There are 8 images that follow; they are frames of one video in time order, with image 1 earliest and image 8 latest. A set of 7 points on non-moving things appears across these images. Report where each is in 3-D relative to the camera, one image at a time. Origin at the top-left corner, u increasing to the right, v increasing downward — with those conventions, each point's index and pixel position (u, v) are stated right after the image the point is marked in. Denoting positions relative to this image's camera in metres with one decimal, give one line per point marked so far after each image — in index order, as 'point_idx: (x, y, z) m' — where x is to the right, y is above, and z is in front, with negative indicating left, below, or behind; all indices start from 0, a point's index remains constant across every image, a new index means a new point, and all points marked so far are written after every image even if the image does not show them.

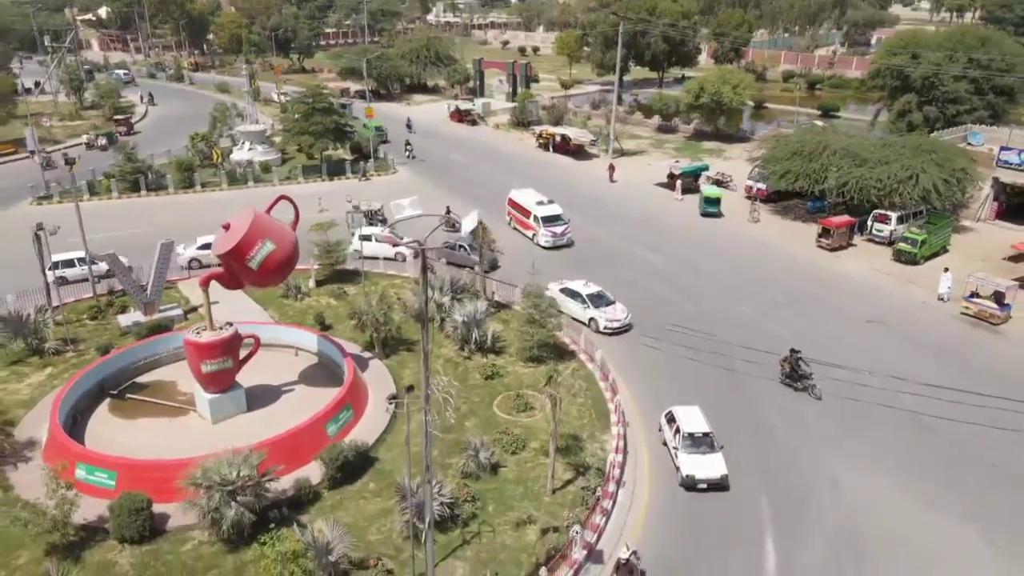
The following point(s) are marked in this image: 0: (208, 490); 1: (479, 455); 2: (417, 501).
0: (-4.5, -3.0, +14.7) m
1: (-0.6, -2.9, +17.2) m
2: (-1.4, -3.3, +15.1) m
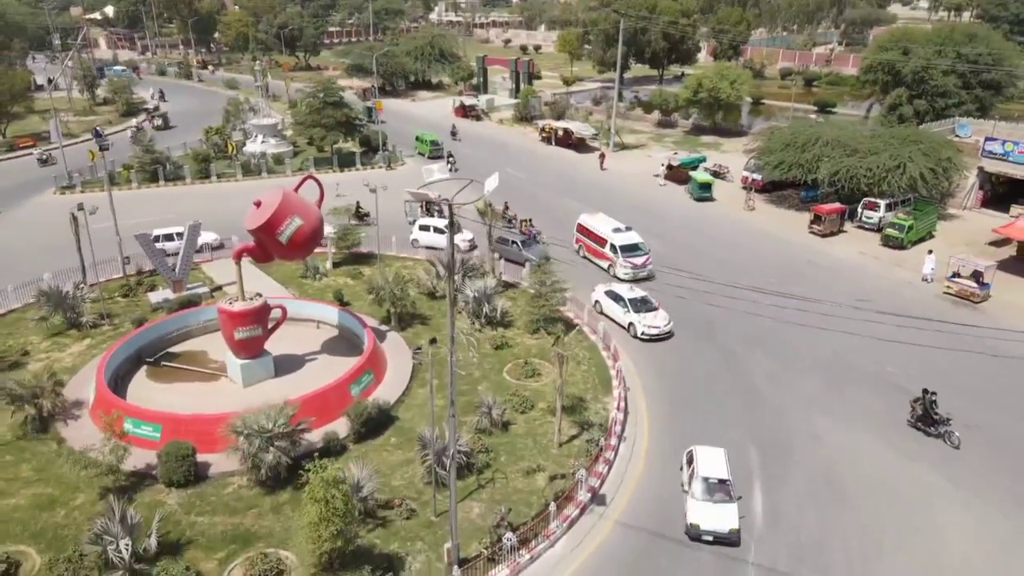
0: (-4.4, -2.5, +16.2) m
1: (-0.4, -2.3, +18.7) m
2: (-1.2, -2.7, +16.6) m
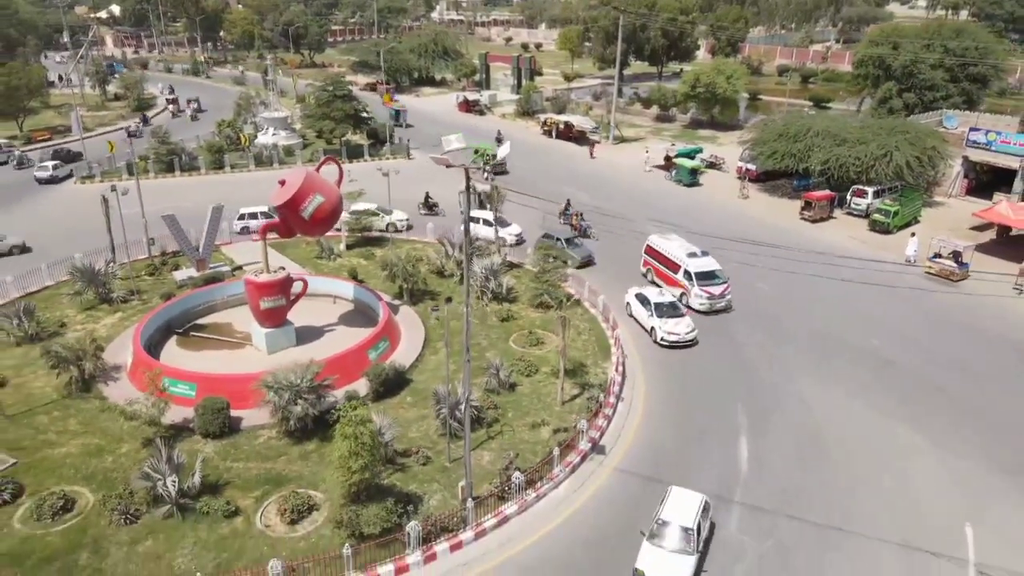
0: (-4.2, -1.9, +17.8) m
1: (-0.2, -1.7, +20.3) m
2: (-1.1, -2.1, +18.1) m
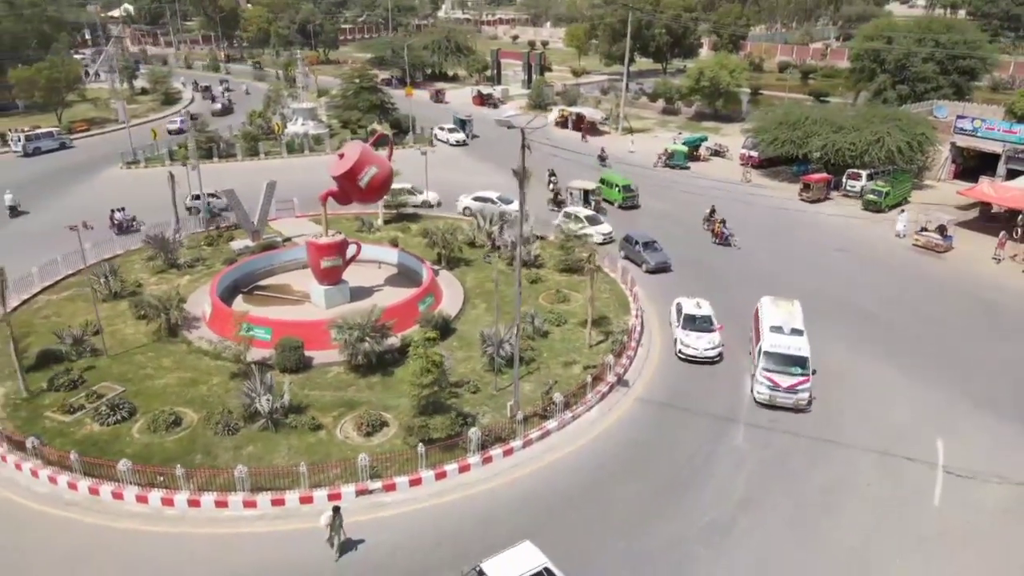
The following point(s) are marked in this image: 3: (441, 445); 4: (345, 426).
0: (-3.5, -0.9, +20.6) m
1: (+0.5, -0.8, +23.1) m
2: (-0.3, -1.2, +21.0) m
3: (-1.3, -2.8, +17.5) m
4: (-3.1, -2.6, +18.5) m
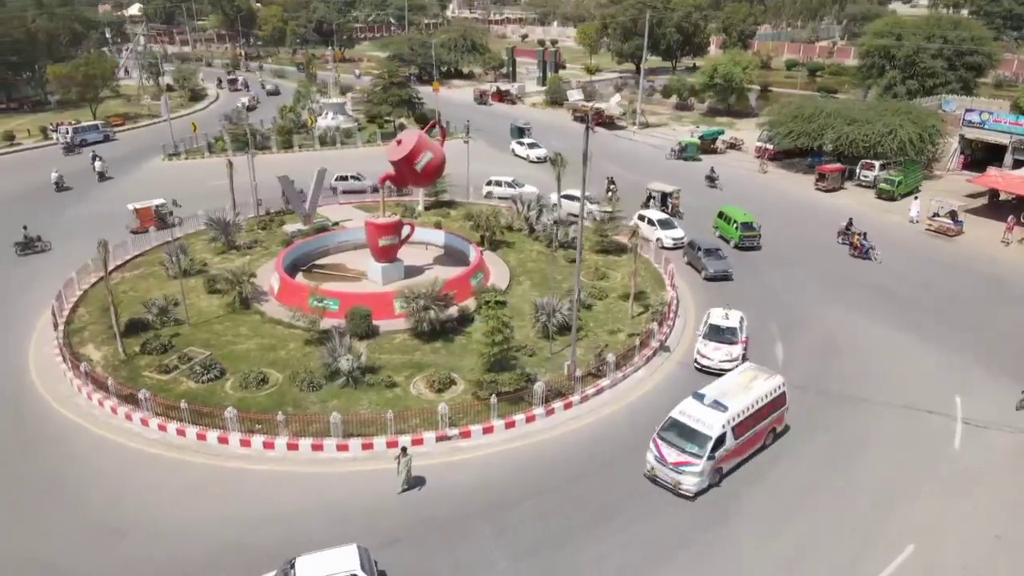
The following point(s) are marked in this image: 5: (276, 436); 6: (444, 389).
0: (-2.3, -0.3, +22.5) m
1: (+1.7, -0.2, +25.0) m
2: (+0.9, -0.6, +22.8) m
3: (-0.1, -2.2, +19.4) m
4: (-2.0, -2.0, +20.4) m
5: (-4.4, -2.8, +18.2) m
6: (-1.4, -2.0, +20.0) m
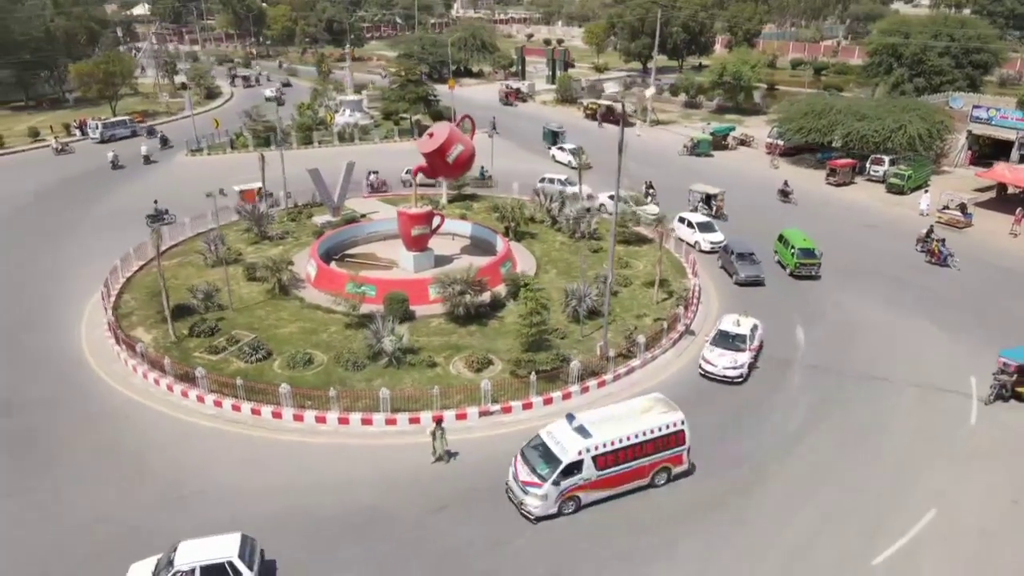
0: (-1.5, 0.0, +23.4) m
1: (+2.5, +0.2, +25.9) m
2: (+1.6, -0.2, +23.8) m
3: (+0.7, -1.8, +20.4) m
4: (-1.2, -1.6, +21.3) m
5: (-3.6, -2.4, +19.2) m
6: (-0.6, -1.7, +20.9) m
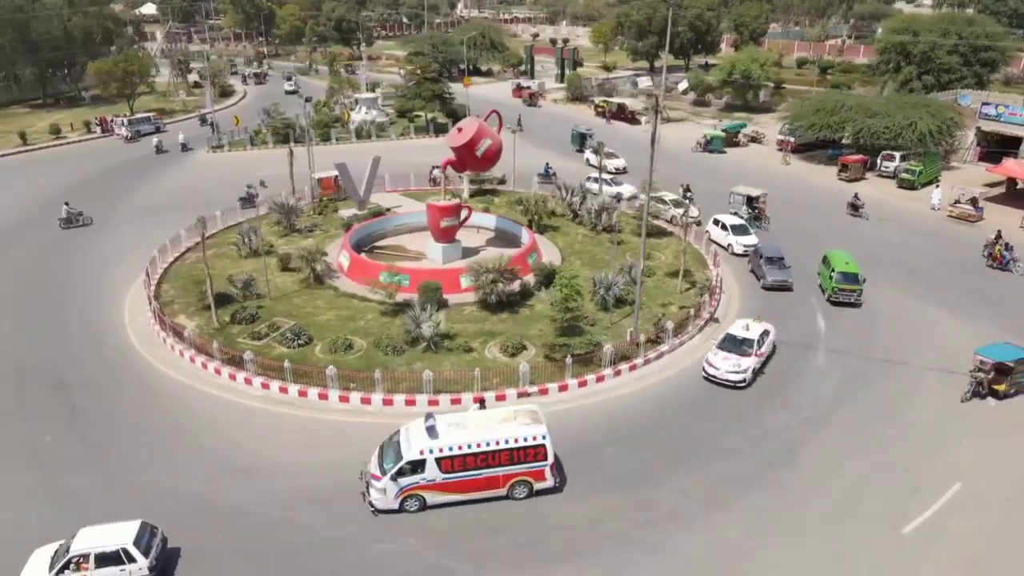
0: (-0.7, +0.3, +24.2) m
1: (+3.2, +0.4, +26.7) m
2: (+2.4, 0.0, +24.6) m
3: (+1.4, -1.6, +21.1) m
4: (-0.4, -1.4, +22.1) m
5: (-2.9, -2.1, +19.9) m
6: (+0.1, -1.4, +21.7) m
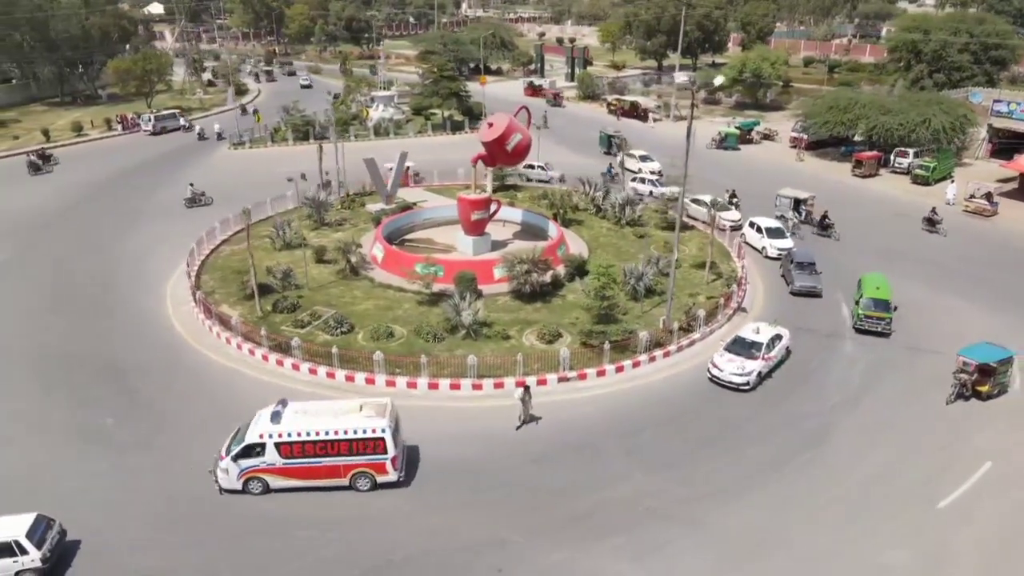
0: (+0.1, +0.6, +24.9) m
1: (+4.1, +0.7, +27.4) m
2: (+3.2, +0.3, +25.2) m
3: (+2.3, -1.3, +21.8) m
4: (+0.4, -1.1, +22.8) m
5: (-2.0, -1.9, +20.6) m
6: (+1.0, -1.2, +22.4) m
